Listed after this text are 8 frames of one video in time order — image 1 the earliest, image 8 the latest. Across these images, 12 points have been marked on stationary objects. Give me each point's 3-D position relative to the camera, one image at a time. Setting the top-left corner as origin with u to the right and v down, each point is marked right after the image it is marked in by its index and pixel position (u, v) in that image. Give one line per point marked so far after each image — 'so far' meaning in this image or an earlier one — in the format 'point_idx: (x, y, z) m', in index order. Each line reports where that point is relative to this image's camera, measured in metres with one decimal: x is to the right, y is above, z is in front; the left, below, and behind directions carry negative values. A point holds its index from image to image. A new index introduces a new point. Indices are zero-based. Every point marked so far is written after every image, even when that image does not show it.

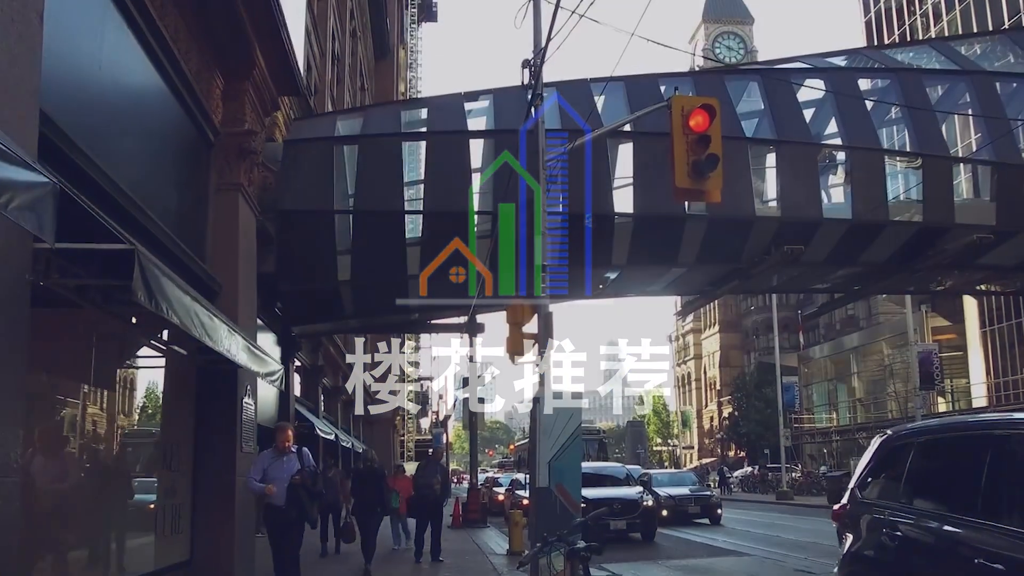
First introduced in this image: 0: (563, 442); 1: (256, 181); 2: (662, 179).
0: (+0.5, -1.6, +9.0) m
1: (-3.1, +1.3, +10.5) m
2: (+2.9, +2.1, +16.8) m
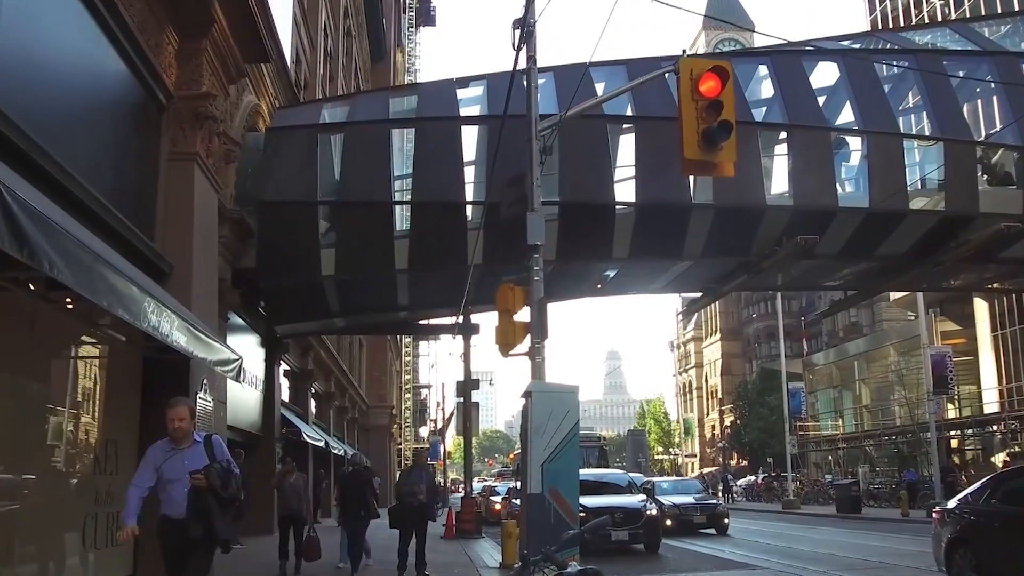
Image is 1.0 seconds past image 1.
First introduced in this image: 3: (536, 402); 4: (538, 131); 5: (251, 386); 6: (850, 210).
0: (+0.4, -1.4, +7.9) m
1: (-3.2, +1.5, +9.5) m
2: (+2.8, +2.2, +15.7) m
3: (+0.2, -1.0, +8.0) m
4: (+0.3, +1.8, +9.7) m
5: (-5.8, -2.2, +19.5) m
6: (+6.2, +1.4, +16.0) m
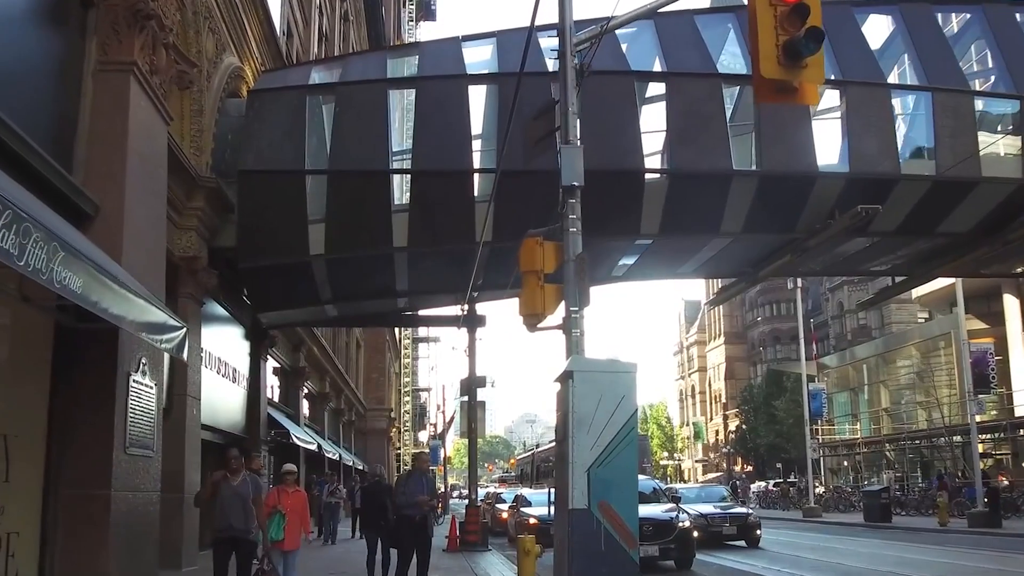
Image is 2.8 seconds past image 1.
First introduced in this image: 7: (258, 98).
0: (+0.7, -1.0, +5.9) m
1: (-2.9, +1.8, +7.5) m
2: (+3.0, +2.5, +13.7) m
3: (+0.5, -0.7, +6.0) m
4: (+0.5, +2.1, +7.7) m
5: (-5.5, -1.9, +17.5) m
6: (+6.4, +1.8, +14.0) m
7: (-4.4, +3.3, +15.1) m
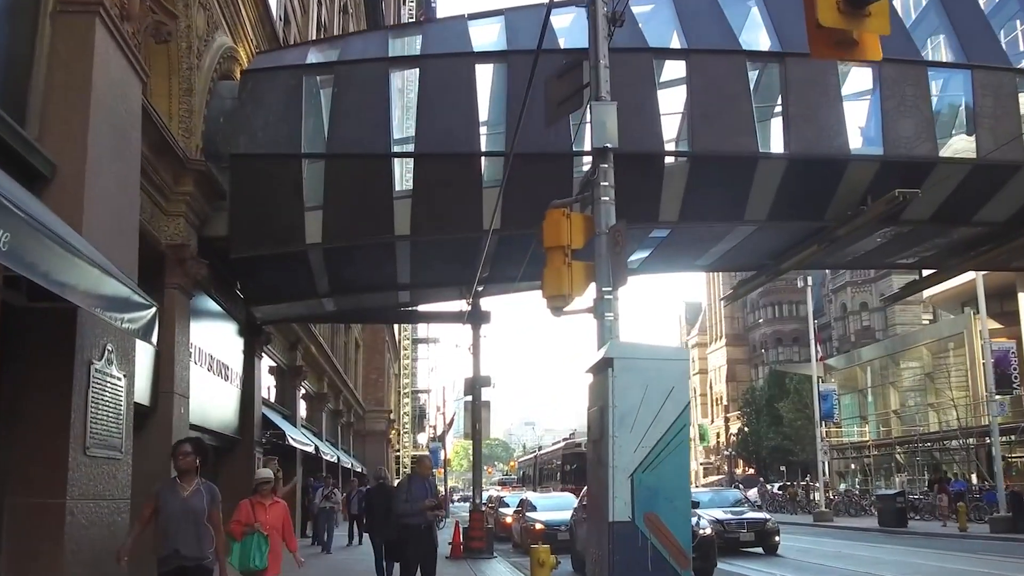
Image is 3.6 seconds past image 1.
0: (+0.8, -0.9, +5.0) m
1: (-2.8, +2.0, +6.5) m
2: (+3.1, +2.6, +12.8) m
3: (+0.6, -0.5, +5.1) m
4: (+0.7, +2.3, +6.8) m
5: (-5.4, -1.7, +16.6) m
6: (+6.6, +1.9, +13.2) m
7: (-4.2, +3.4, +14.2) m
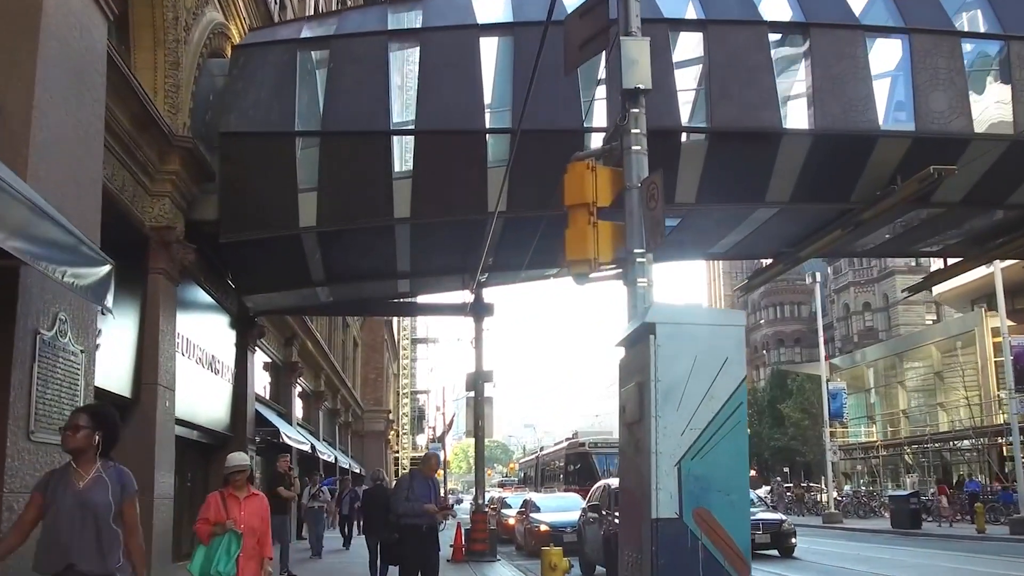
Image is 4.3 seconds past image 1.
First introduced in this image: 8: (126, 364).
0: (+0.9, -0.6, +4.2) m
1: (-2.7, +2.2, +5.7) m
2: (+3.2, +2.9, +12.0) m
3: (+0.8, -0.3, +4.3) m
4: (+0.8, +2.5, +6.0) m
5: (-5.3, -1.5, +15.8) m
6: (+6.7, +2.1, +12.4) m
7: (-4.1, +3.6, +13.4) m
8: (-5.1, -1.0, +11.6) m
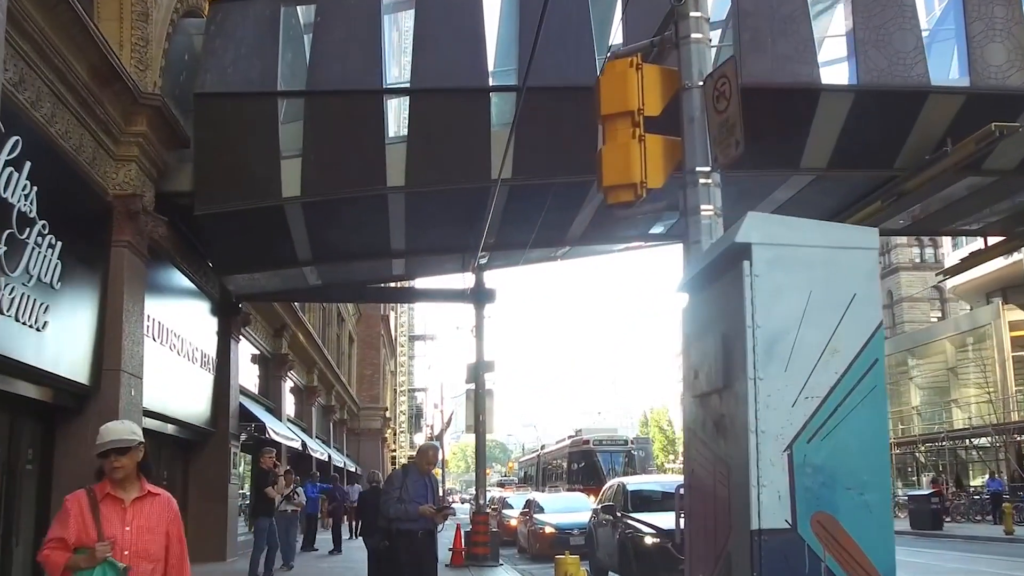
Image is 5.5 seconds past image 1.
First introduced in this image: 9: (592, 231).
0: (+1.0, -0.3, +2.9) m
1: (-2.6, +2.5, +4.4) m
2: (+3.3, +3.2, +10.8) m
3: (+0.9, 0.0, +3.0) m
4: (+0.9, +2.8, +4.7) m
5: (-5.2, -1.2, +14.5) m
6: (+6.8, +2.4, +11.1) m
7: (-4.0, +3.9, +12.1) m
8: (-5.0, -0.7, +10.3) m
9: (+1.3, +1.0, +14.8) m
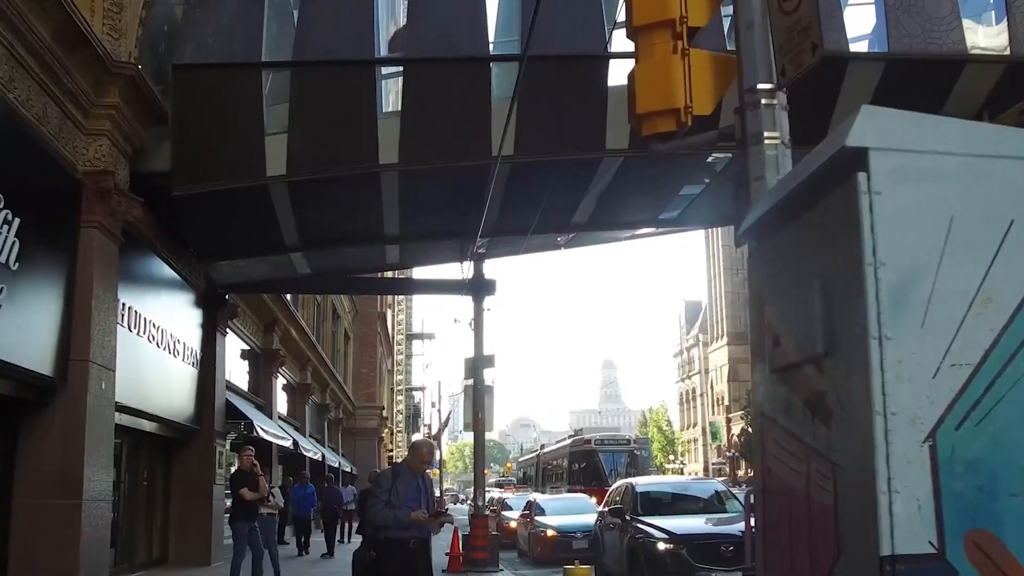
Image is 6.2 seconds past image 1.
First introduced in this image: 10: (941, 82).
0: (+1.1, -0.2, +2.0) m
1: (-2.5, +2.7, +3.6) m
2: (+3.4, +3.3, +9.9) m
3: (+0.9, +0.2, +2.2) m
4: (+0.9, +3.0, +3.9) m
5: (-5.2, -1.0, +13.6) m
6: (+6.8, +2.6, +10.2) m
7: (-4.0, +4.1, +11.2) m
8: (-5.0, -0.5, +9.4) m
9: (+1.4, +1.1, +13.9) m
10: (+5.0, +2.4, +10.3) m
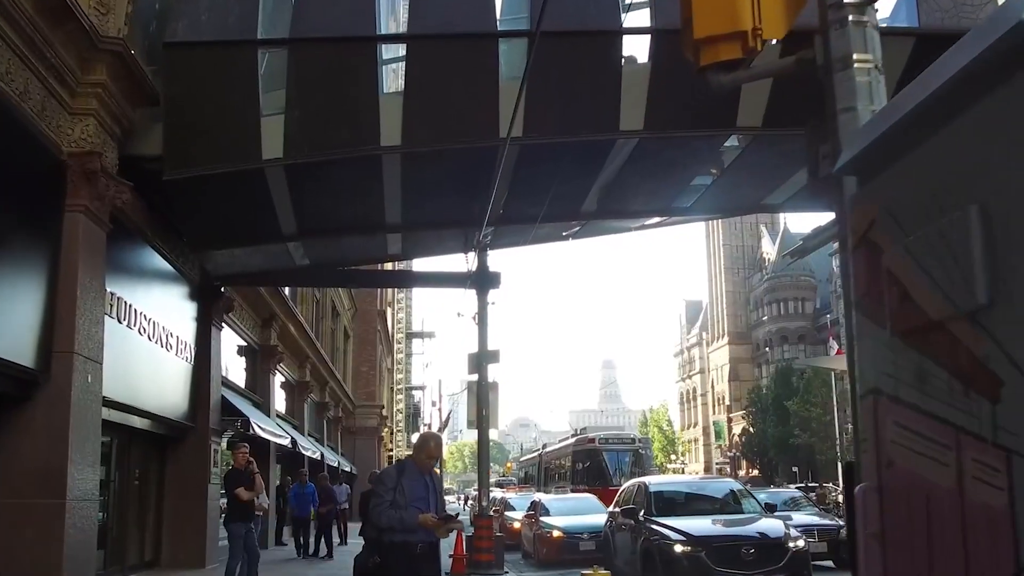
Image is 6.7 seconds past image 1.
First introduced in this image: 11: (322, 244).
0: (+1.2, 0.0, +1.5) m
1: (-2.4, +2.8, +3.1) m
2: (+3.5, +3.5, +9.4) m
3: (+1.0, +0.3, +1.6) m
4: (+1.1, +3.1, +3.4) m
5: (-5.1, -0.9, +13.1) m
6: (+6.9, +2.7, +9.7) m
7: (-3.9, +4.2, +10.7) m
8: (-4.9, -0.3, +8.9) m
9: (+1.5, +1.3, +13.4) m
10: (+5.1, +2.5, +9.7) m
11: (-3.0, +0.6, +14.2) m
